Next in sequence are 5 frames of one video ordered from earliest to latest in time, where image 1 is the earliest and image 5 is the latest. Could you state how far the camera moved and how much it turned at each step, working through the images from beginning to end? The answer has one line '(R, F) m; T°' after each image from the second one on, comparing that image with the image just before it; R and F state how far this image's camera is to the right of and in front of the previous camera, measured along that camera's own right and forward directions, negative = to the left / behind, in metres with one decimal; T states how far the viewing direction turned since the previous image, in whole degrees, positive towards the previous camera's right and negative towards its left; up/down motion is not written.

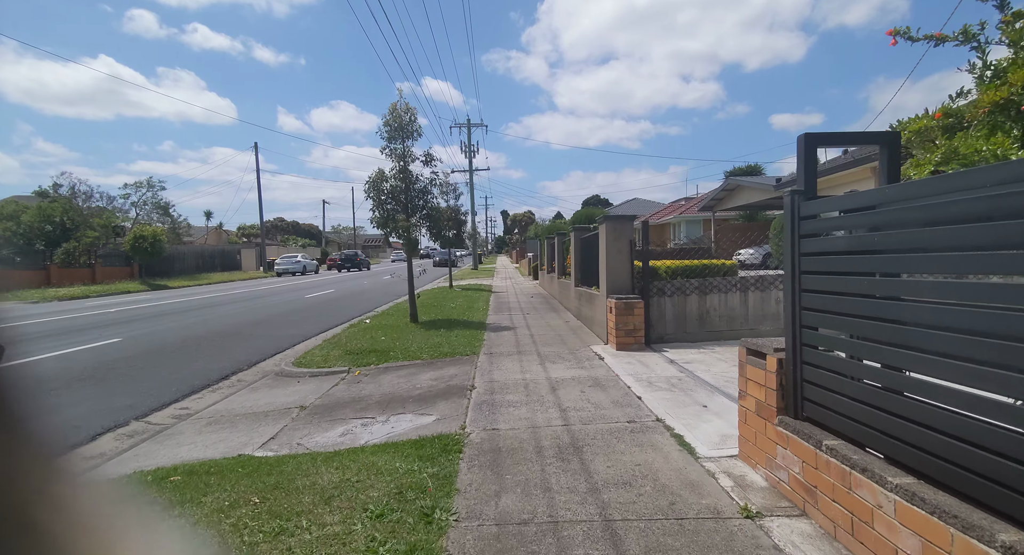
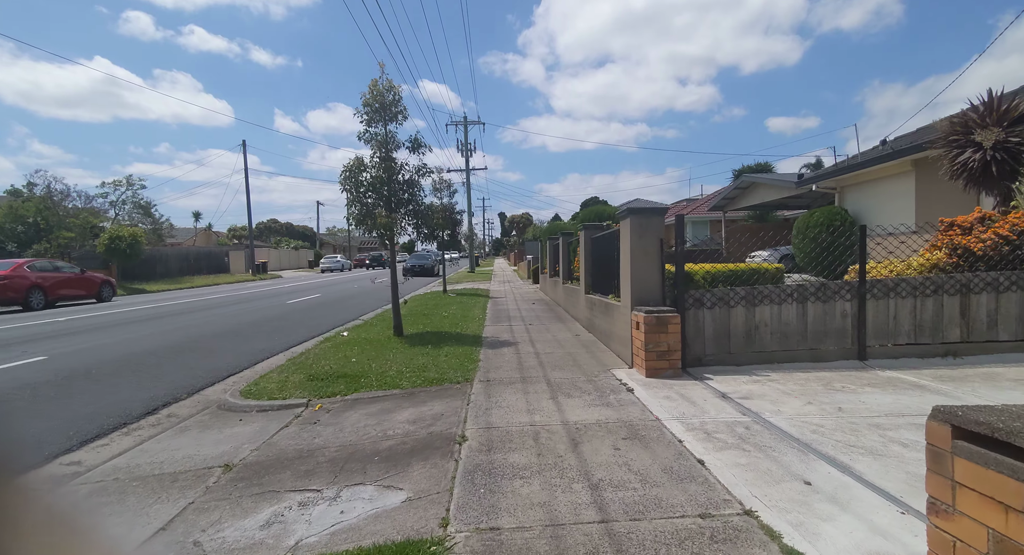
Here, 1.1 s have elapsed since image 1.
(-0.1, +1.4) m; 0°
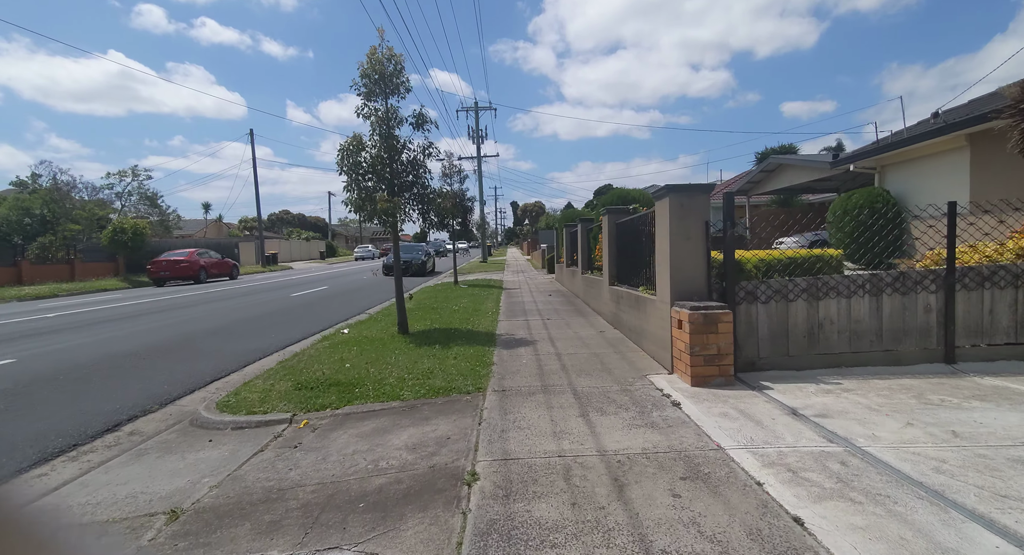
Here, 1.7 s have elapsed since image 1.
(-0.1, +0.9) m; -1°
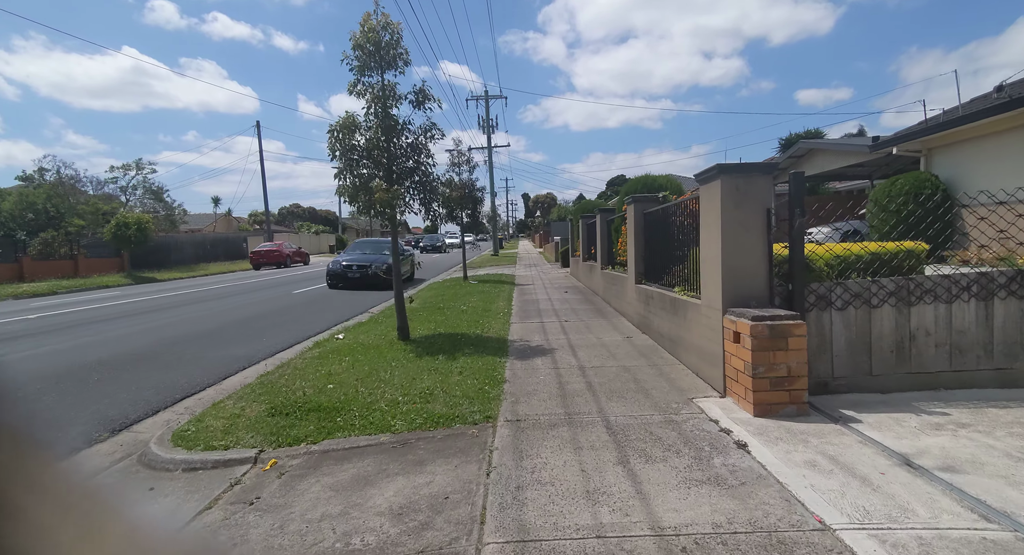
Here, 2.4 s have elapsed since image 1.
(0.0, +0.9) m; -1°
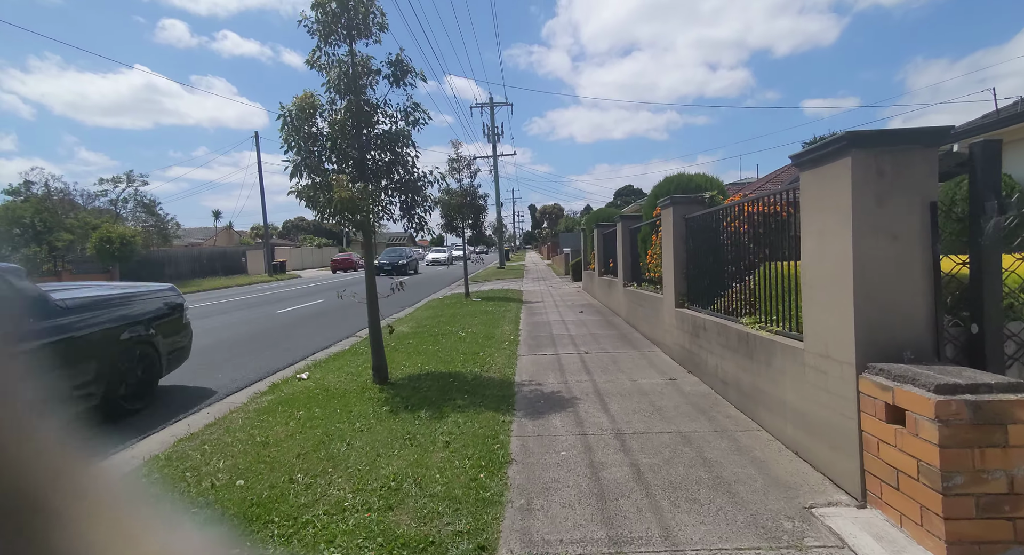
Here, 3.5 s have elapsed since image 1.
(0.0, +1.5) m; -1°
